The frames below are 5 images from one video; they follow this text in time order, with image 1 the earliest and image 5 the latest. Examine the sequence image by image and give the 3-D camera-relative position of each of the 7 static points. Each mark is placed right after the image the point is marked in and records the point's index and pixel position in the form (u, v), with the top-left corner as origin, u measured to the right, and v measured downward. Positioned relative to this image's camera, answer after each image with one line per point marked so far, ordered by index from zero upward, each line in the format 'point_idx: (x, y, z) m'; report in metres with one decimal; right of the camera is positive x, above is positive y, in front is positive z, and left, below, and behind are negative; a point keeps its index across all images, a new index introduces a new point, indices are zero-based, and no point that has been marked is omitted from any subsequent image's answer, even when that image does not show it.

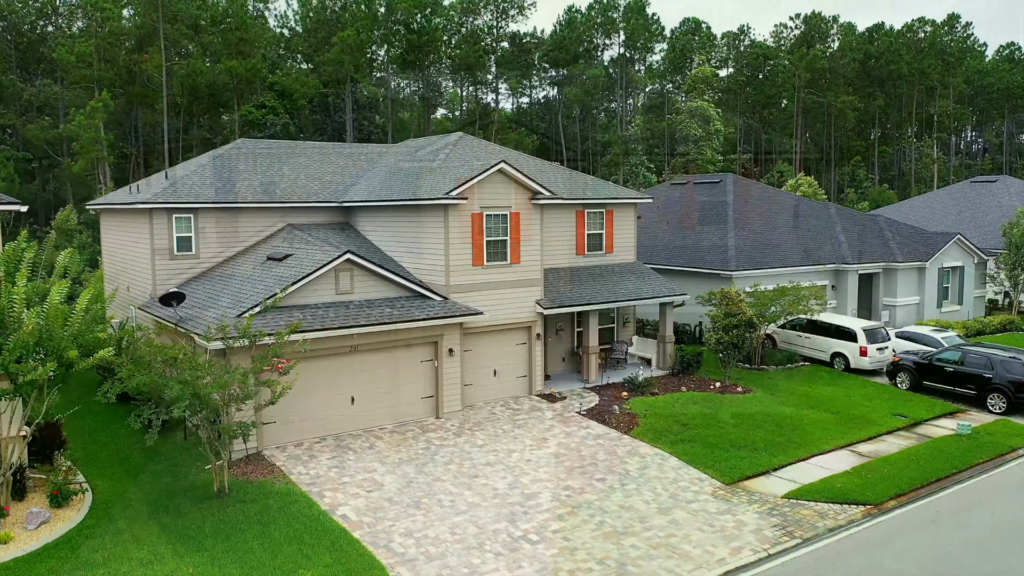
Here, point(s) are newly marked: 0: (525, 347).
0: (+0.3, -1.4, +19.1) m
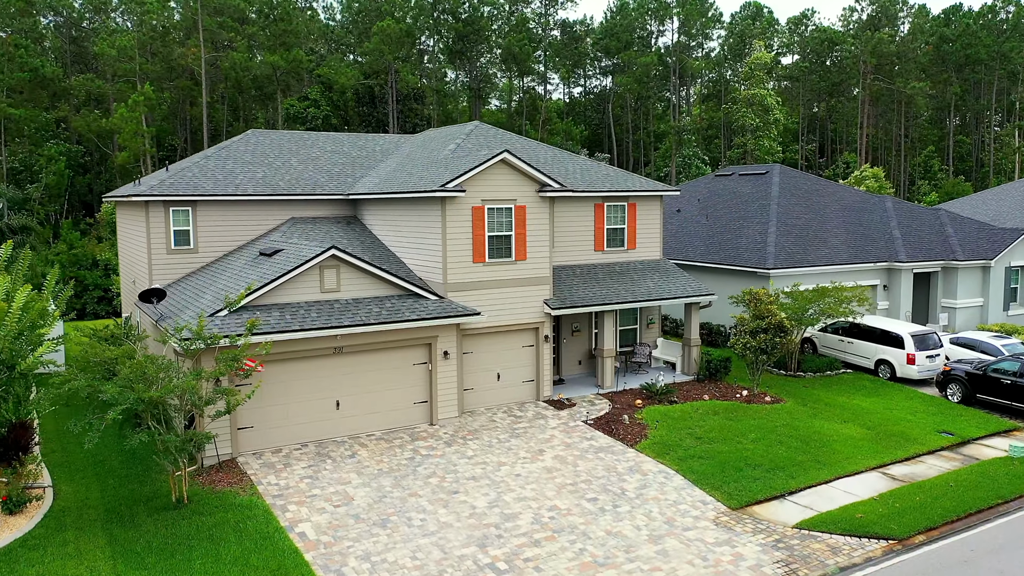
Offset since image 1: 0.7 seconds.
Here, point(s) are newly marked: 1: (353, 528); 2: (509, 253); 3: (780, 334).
0: (+0.4, -1.3, +17.9) m
1: (-2.3, -3.4, +11.9) m
2: (-0.1, +0.7, +17.2) m
3: (+6.0, -1.0, +18.5) m
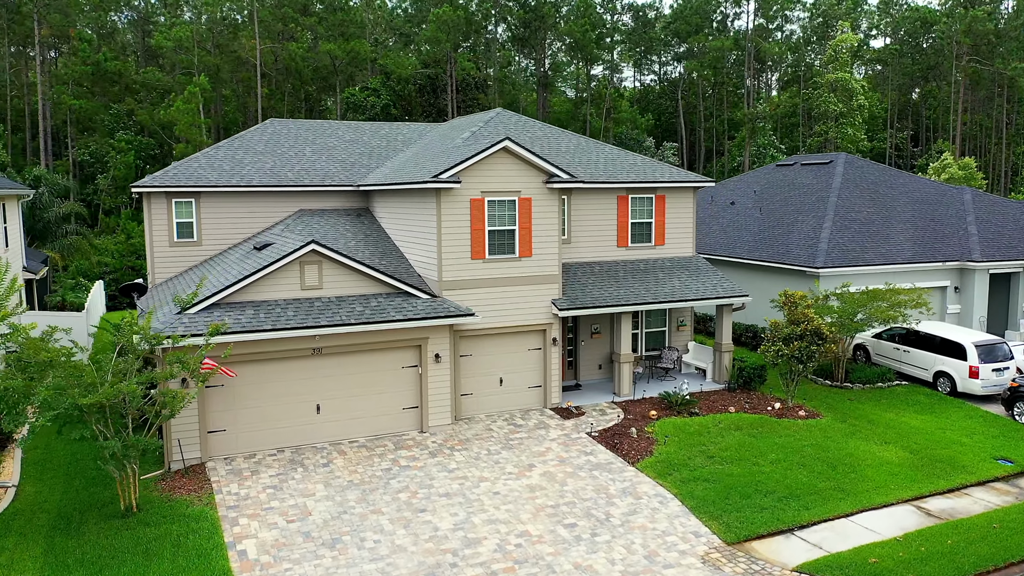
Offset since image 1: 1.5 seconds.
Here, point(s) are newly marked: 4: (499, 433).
0: (+0.5, -1.3, +16.6) m
1: (-2.8, -3.4, +11.0) m
2: (0.0, +0.7, +16.0) m
3: (+6.1, -1.1, +16.6) m
4: (-0.2, -2.7, +15.3) m
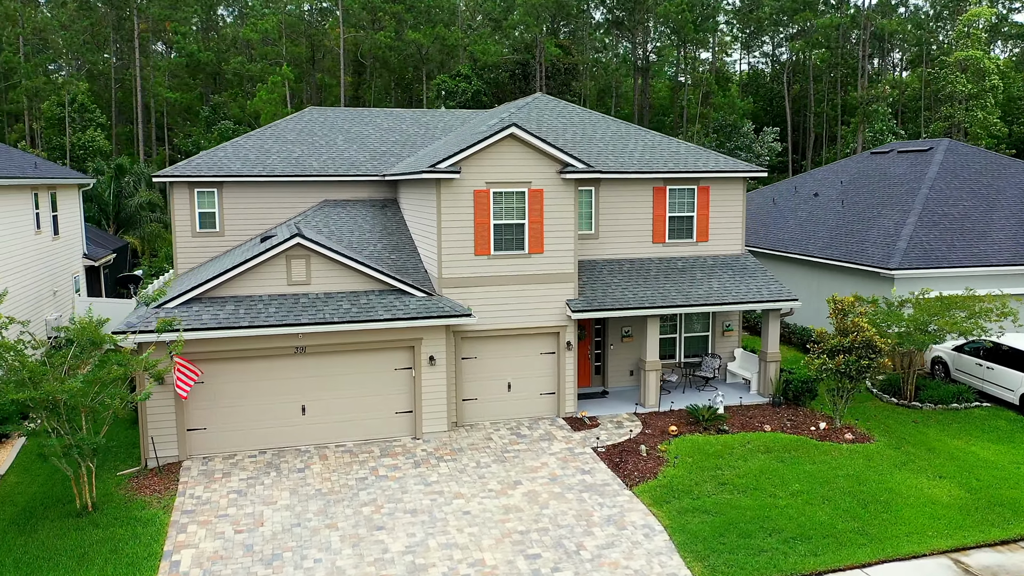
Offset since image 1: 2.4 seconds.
0: (+0.8, -1.3, +15.3) m
1: (-3.5, -3.4, +10.3) m
2: (+0.2, +0.8, +14.8) m
3: (+6.3, -1.2, +14.5) m
4: (-0.2, -2.7, +14.1) m
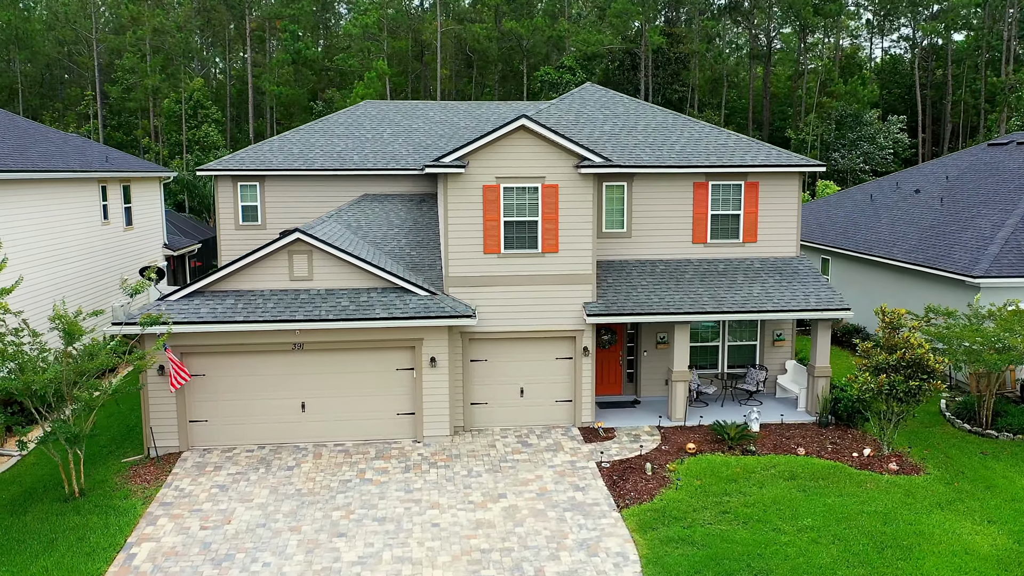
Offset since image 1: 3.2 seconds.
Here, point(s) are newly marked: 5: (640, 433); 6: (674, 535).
0: (+1.0, -1.3, +14.5) m
1: (-4.0, -3.4, +10.3) m
2: (+0.4, +0.8, +14.0) m
3: (+6.4, -1.4, +12.8) m
4: (-0.2, -2.7, +13.5) m
5: (+2.2, -2.5, +14.2) m
6: (+2.1, -3.2, +10.7) m
